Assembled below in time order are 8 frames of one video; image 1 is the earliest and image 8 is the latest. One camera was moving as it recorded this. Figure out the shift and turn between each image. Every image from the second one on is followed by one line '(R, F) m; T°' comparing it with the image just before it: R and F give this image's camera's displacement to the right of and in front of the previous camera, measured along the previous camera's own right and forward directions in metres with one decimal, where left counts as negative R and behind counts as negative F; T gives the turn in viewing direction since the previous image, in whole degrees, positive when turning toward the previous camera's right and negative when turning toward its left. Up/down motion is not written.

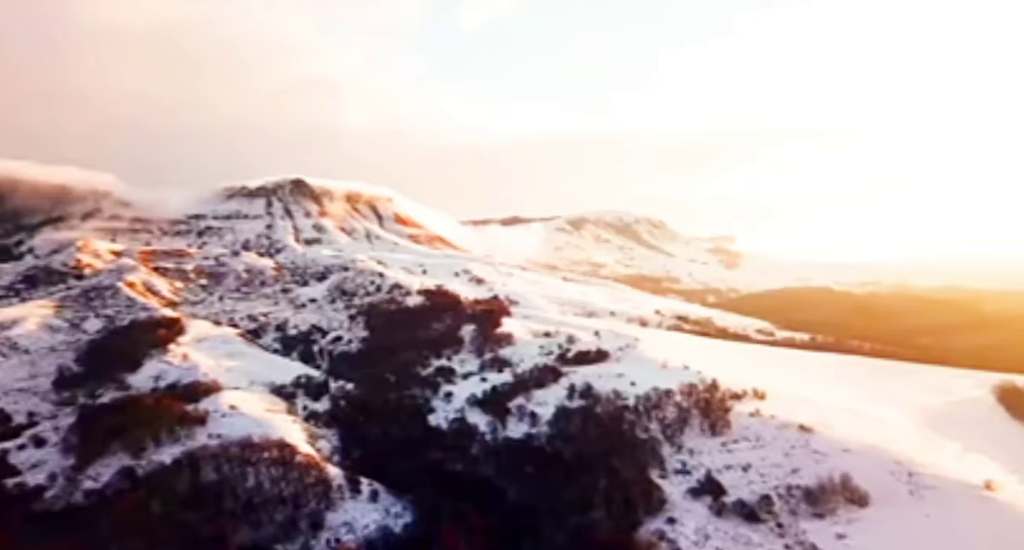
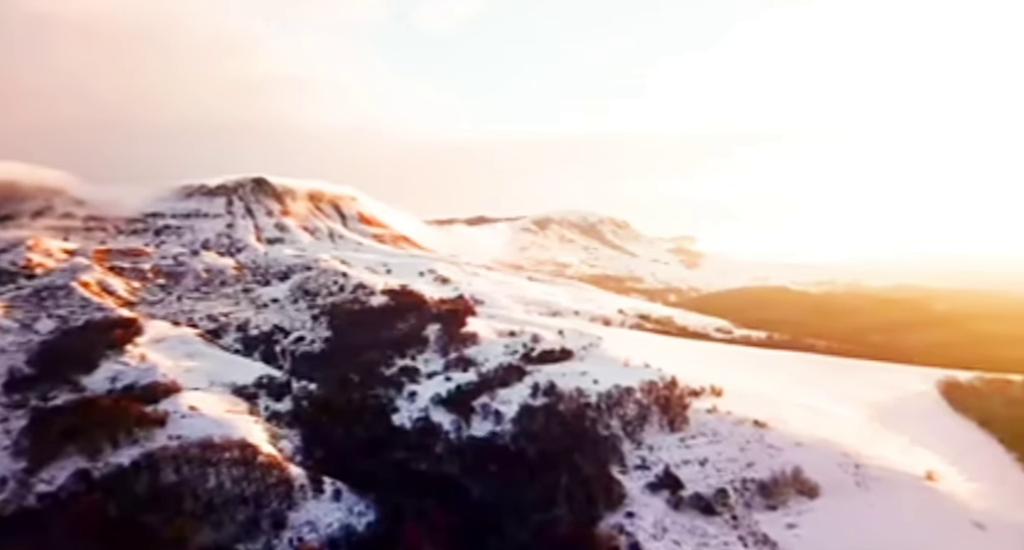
(+0.1, -0.4) m; +3°
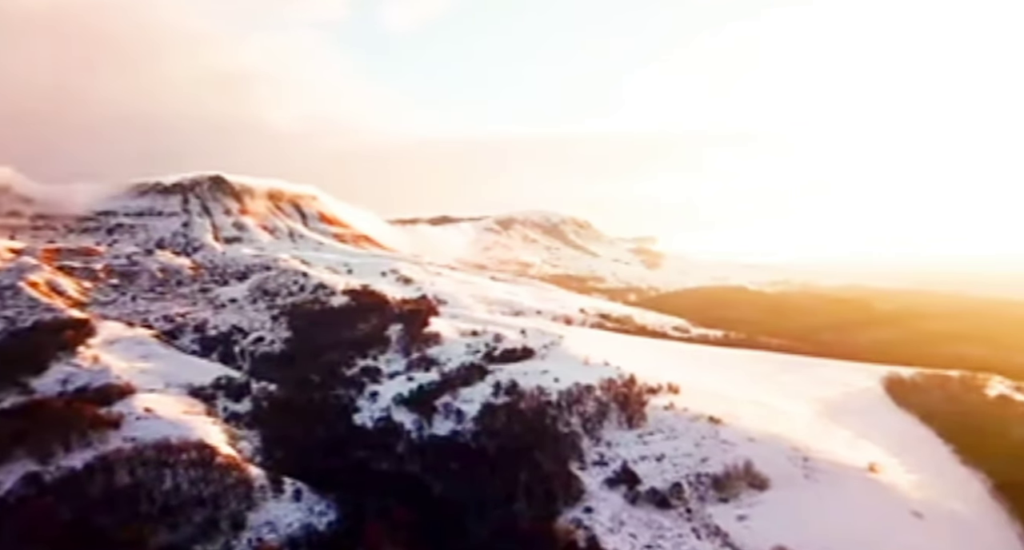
(+0.1, -0.4) m; +3°
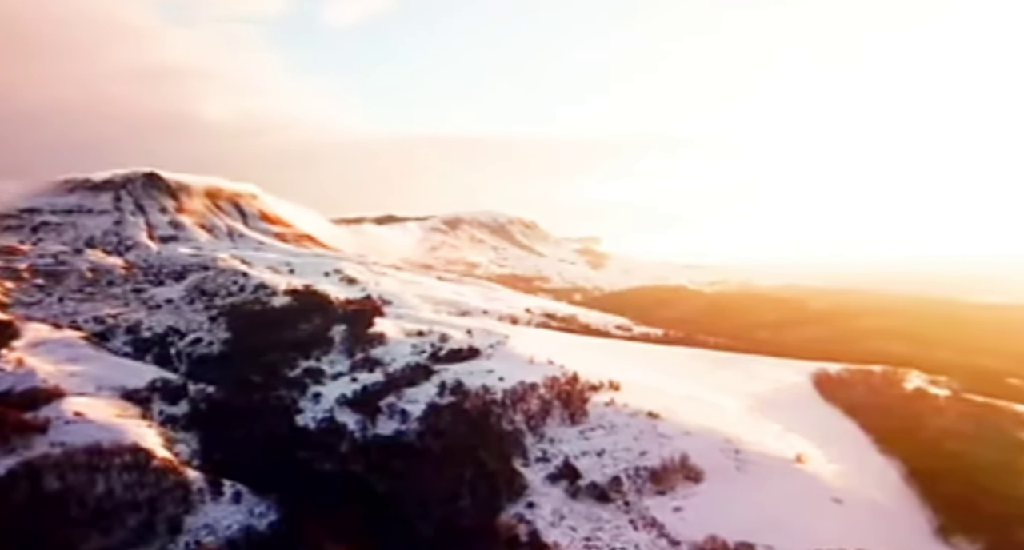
(+0.1, -0.4) m; +4°
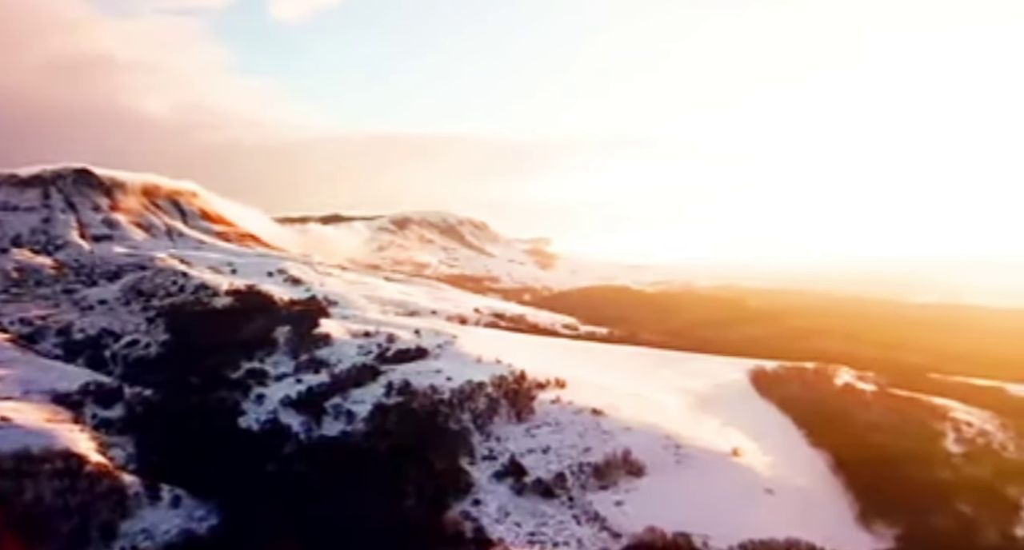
(+0.1, -0.2) m; +4°
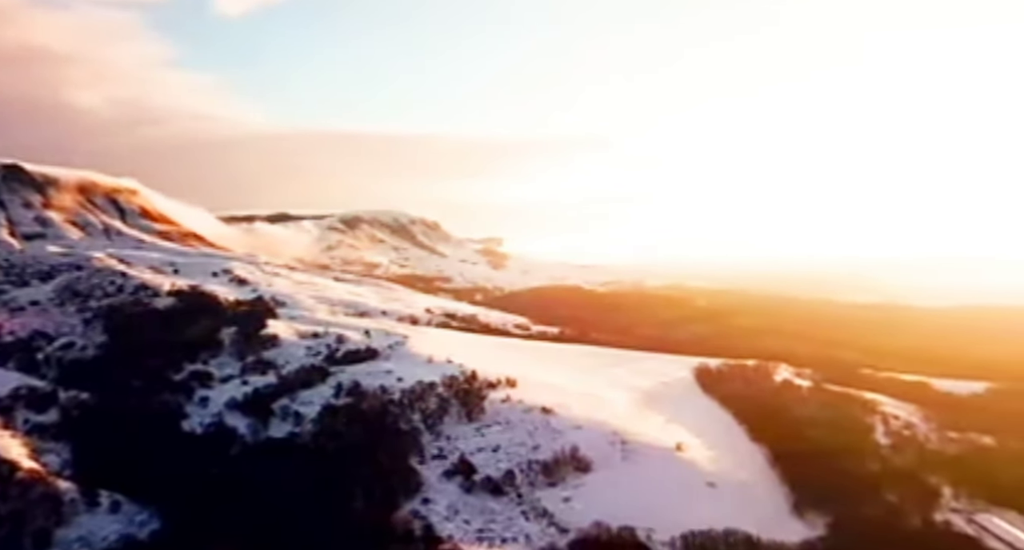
(+0.1, -0.3) m; +4°
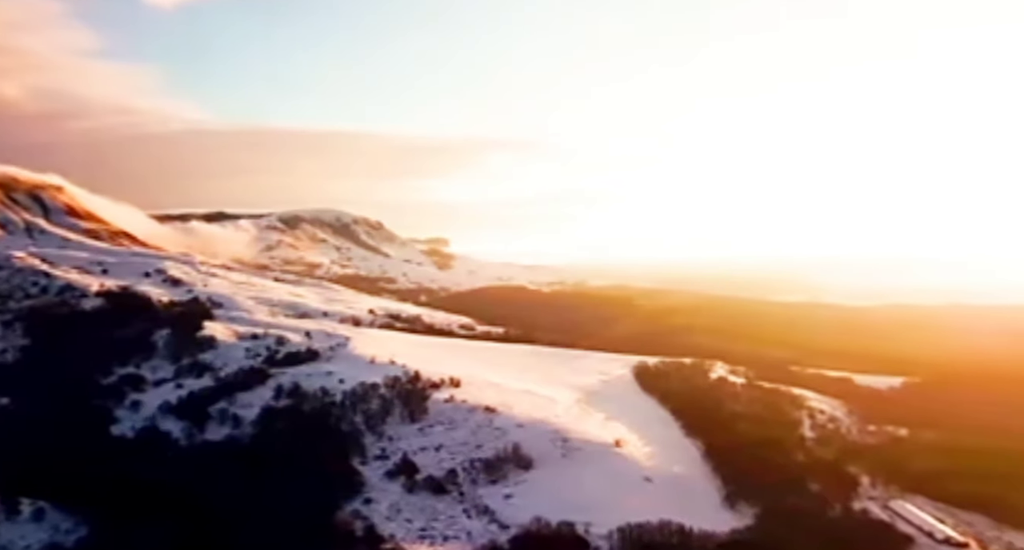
(+0.1, -0.3) m; +4°
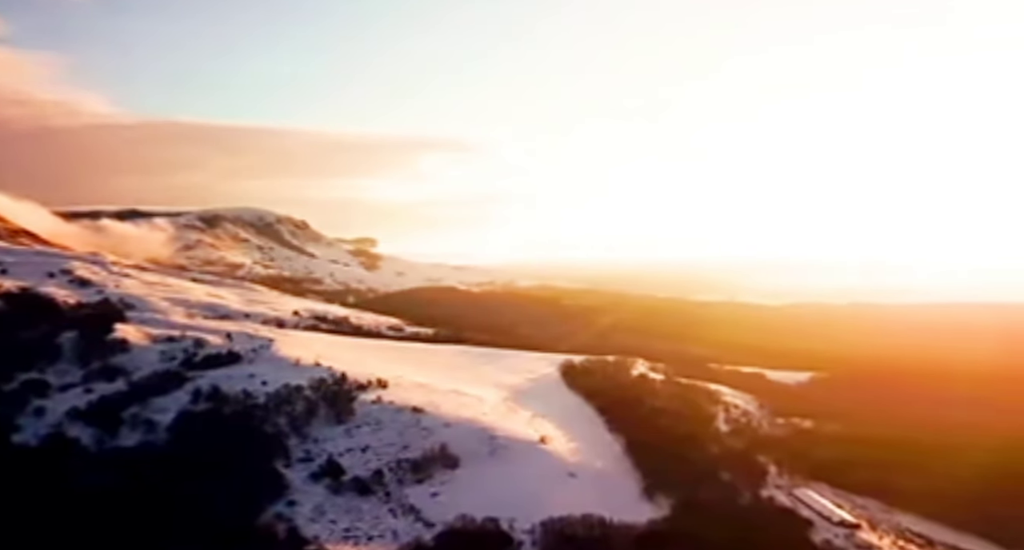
(+0.1, -0.3) m; +6°
